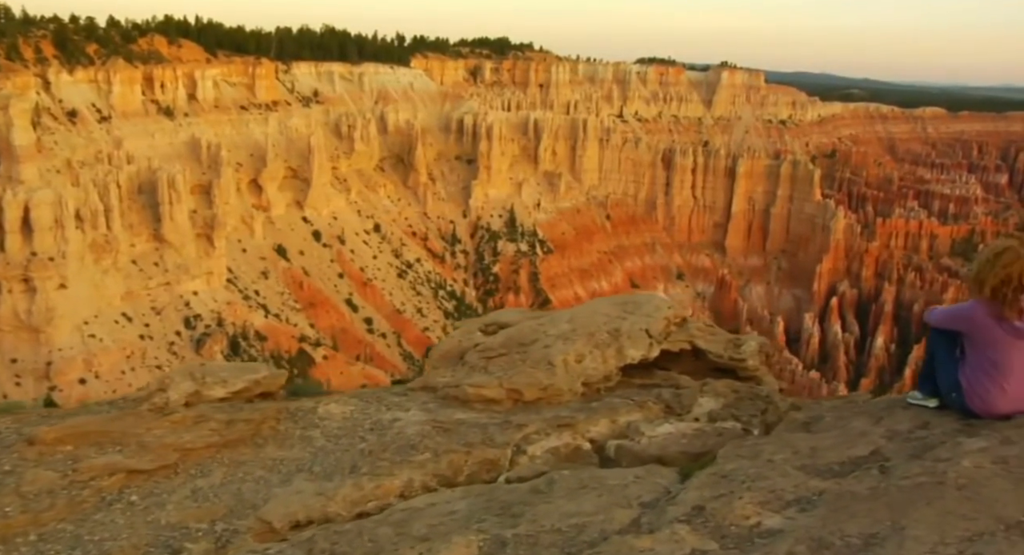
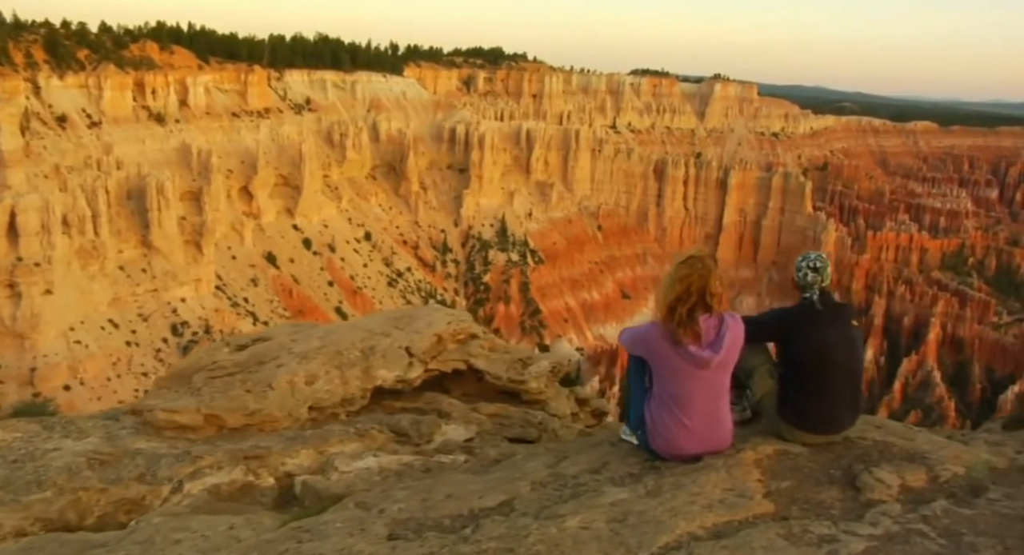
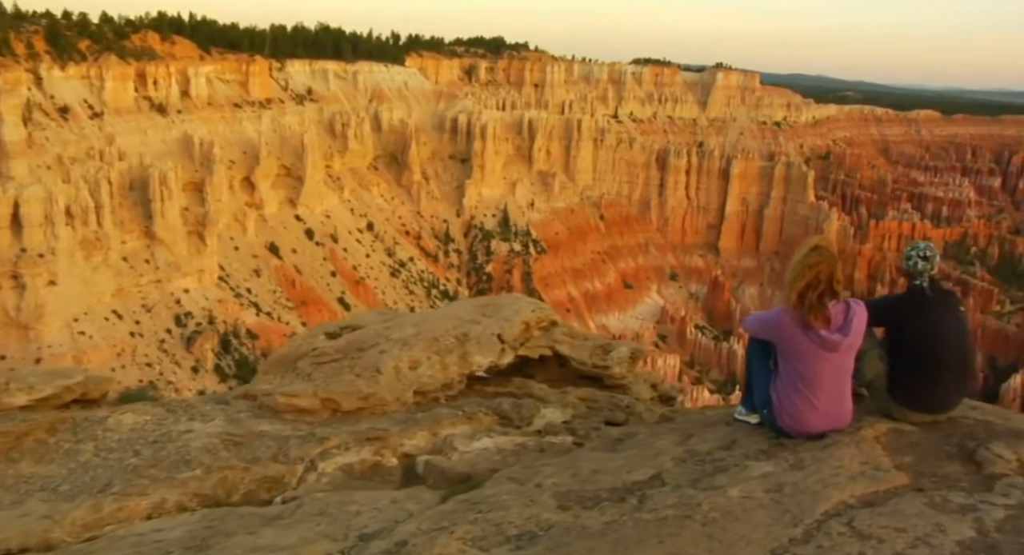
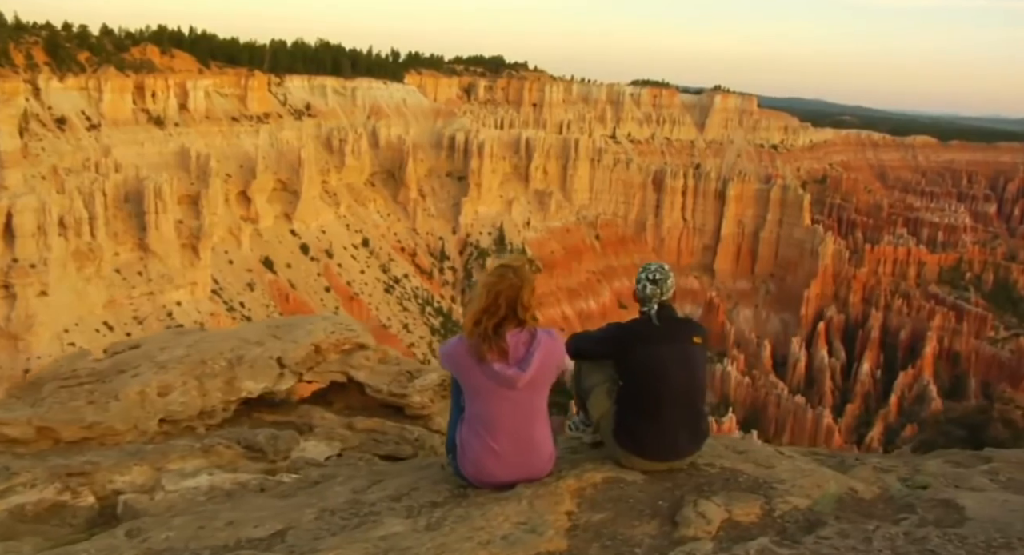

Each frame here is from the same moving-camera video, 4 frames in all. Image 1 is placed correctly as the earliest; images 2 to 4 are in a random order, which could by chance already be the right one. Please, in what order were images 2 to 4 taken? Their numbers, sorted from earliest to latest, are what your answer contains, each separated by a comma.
3, 2, 4
